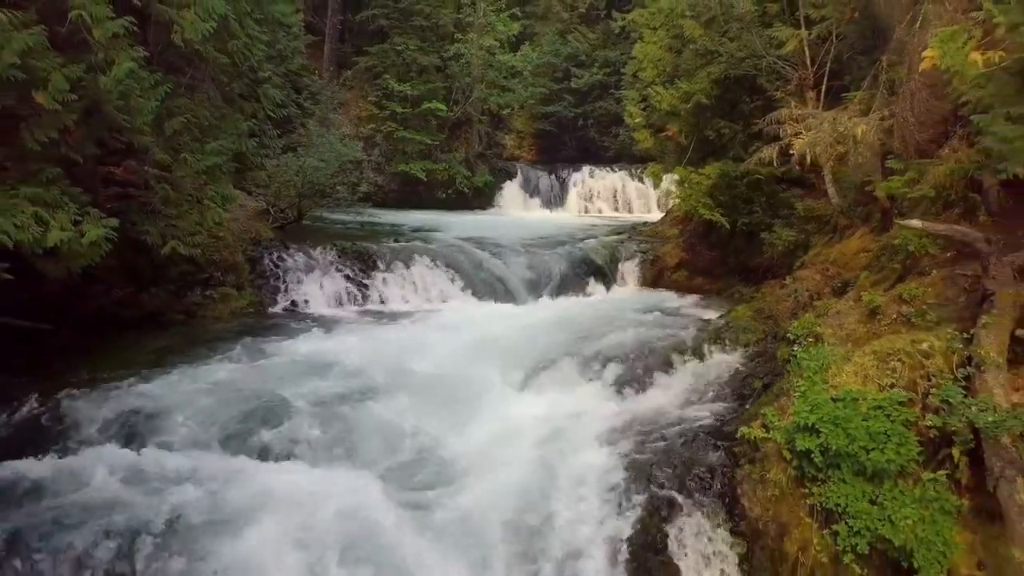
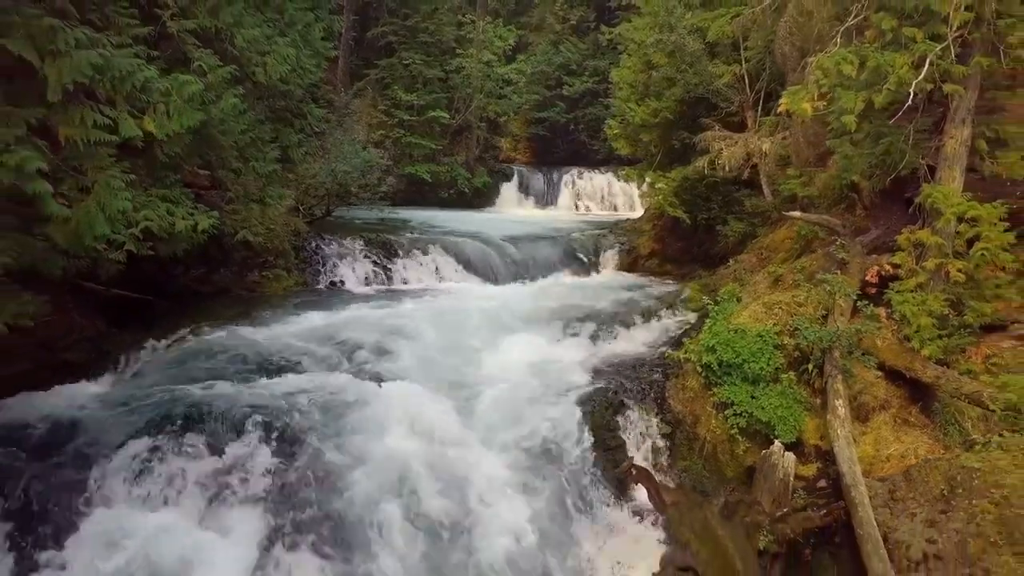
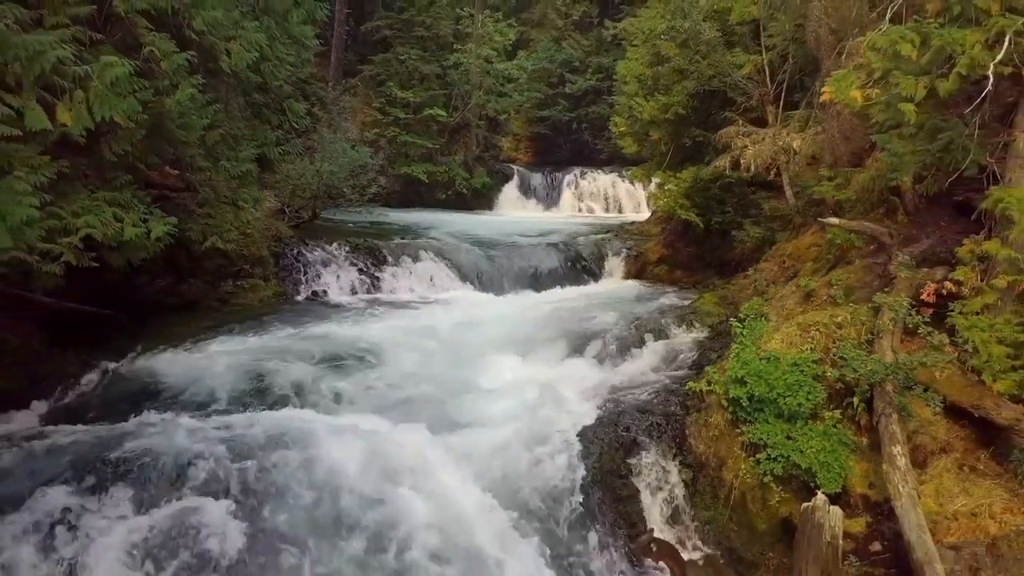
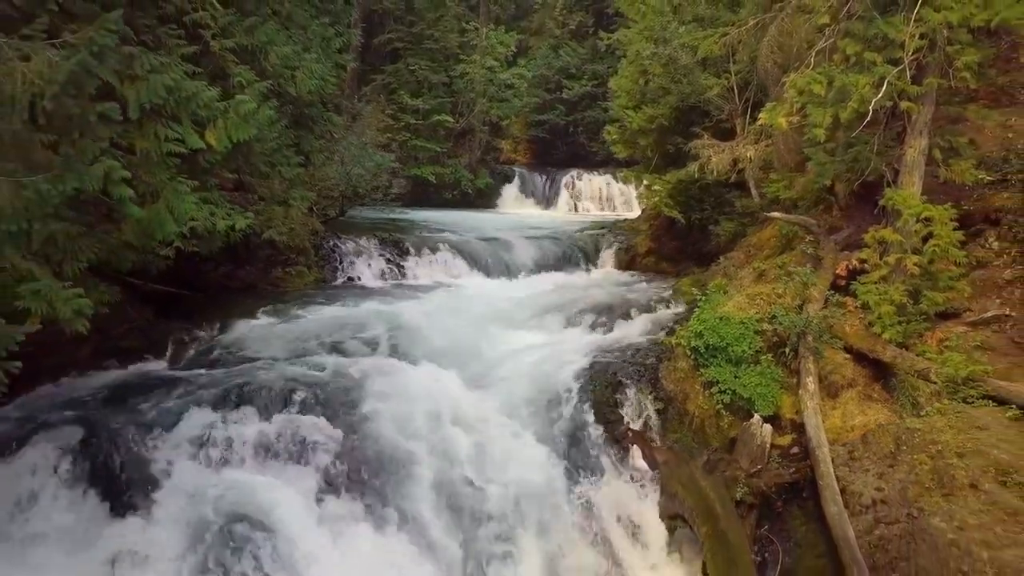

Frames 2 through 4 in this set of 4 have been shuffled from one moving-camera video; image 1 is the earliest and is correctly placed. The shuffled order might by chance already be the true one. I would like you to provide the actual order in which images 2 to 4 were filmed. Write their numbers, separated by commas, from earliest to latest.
3, 2, 4
